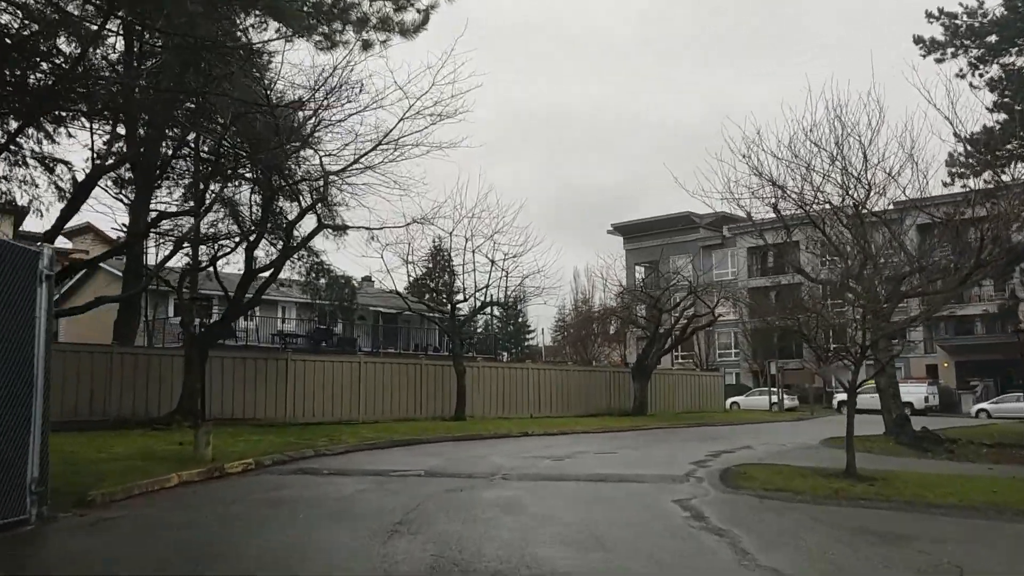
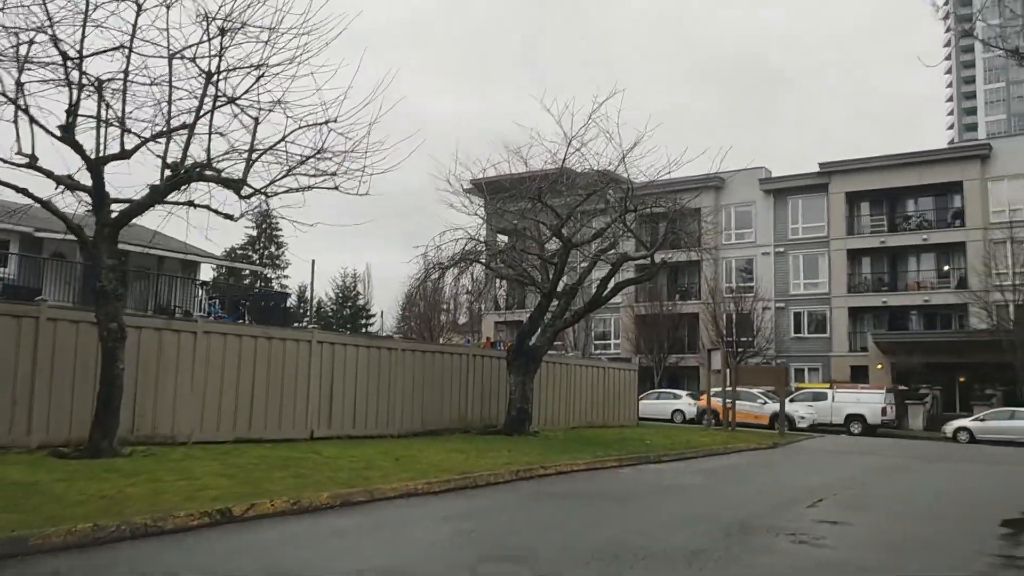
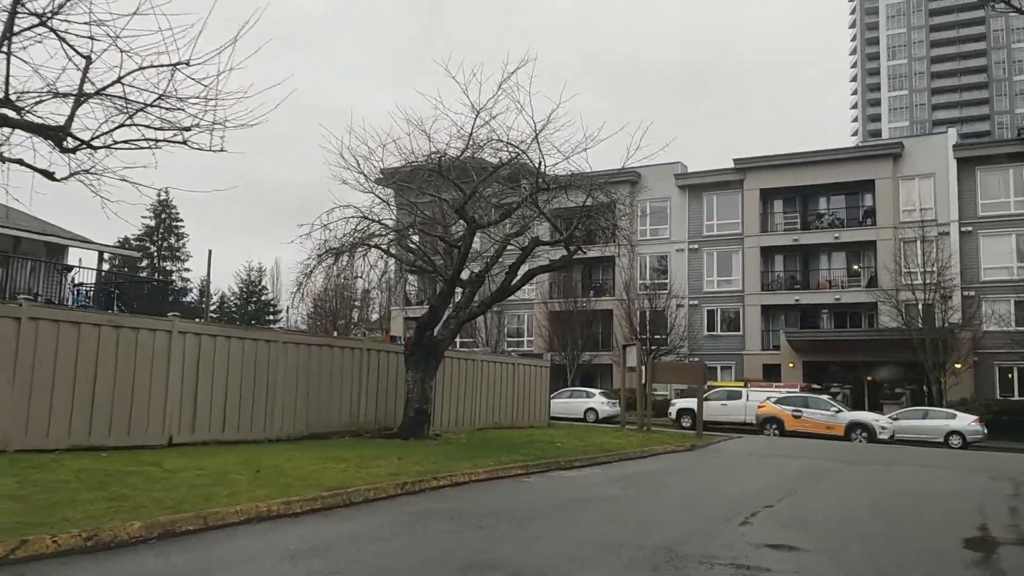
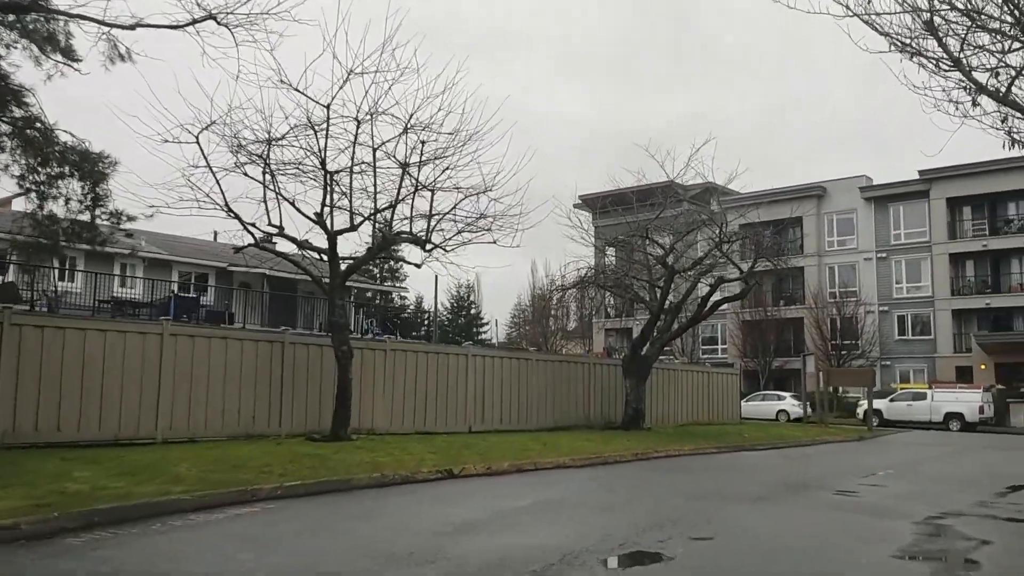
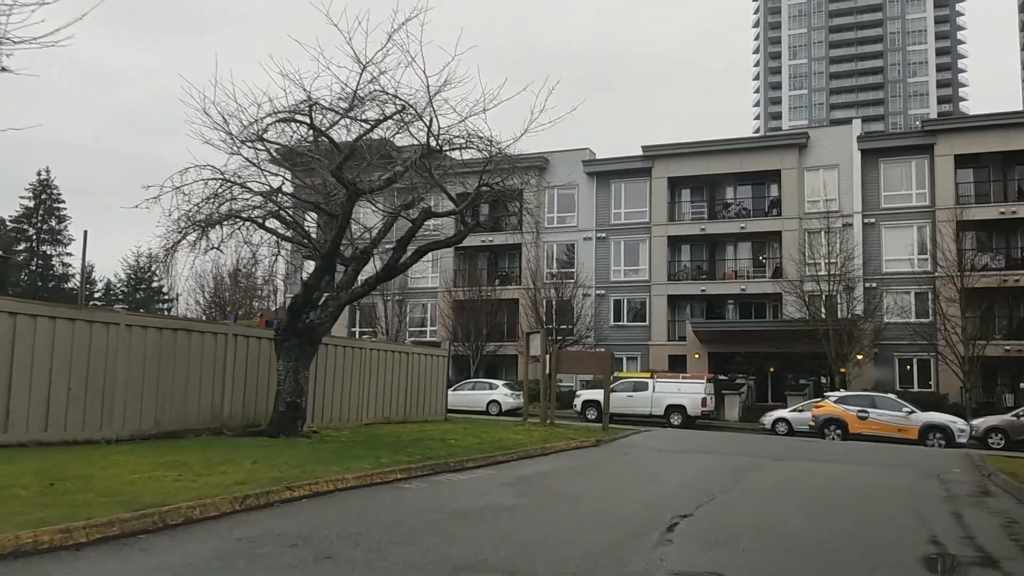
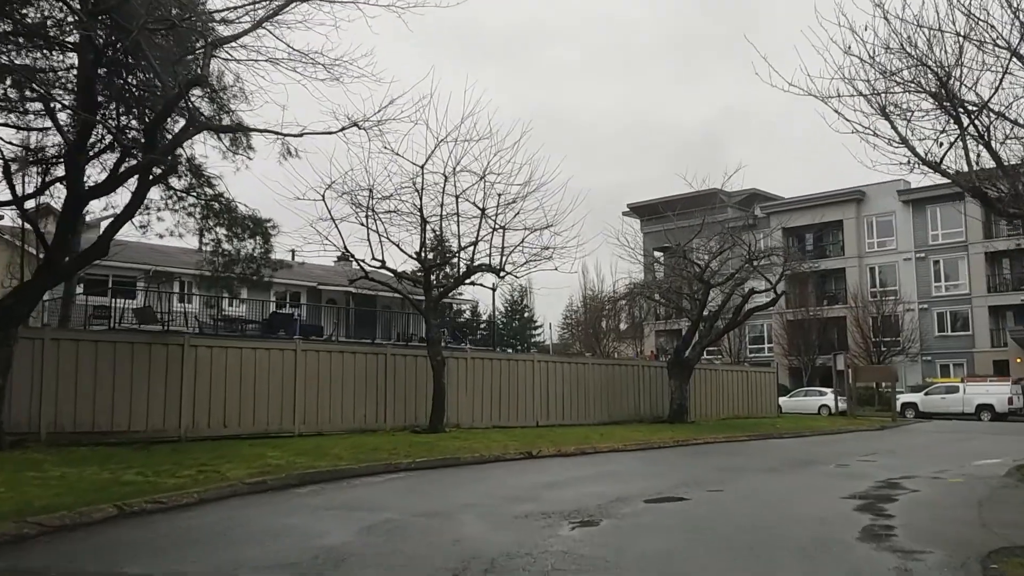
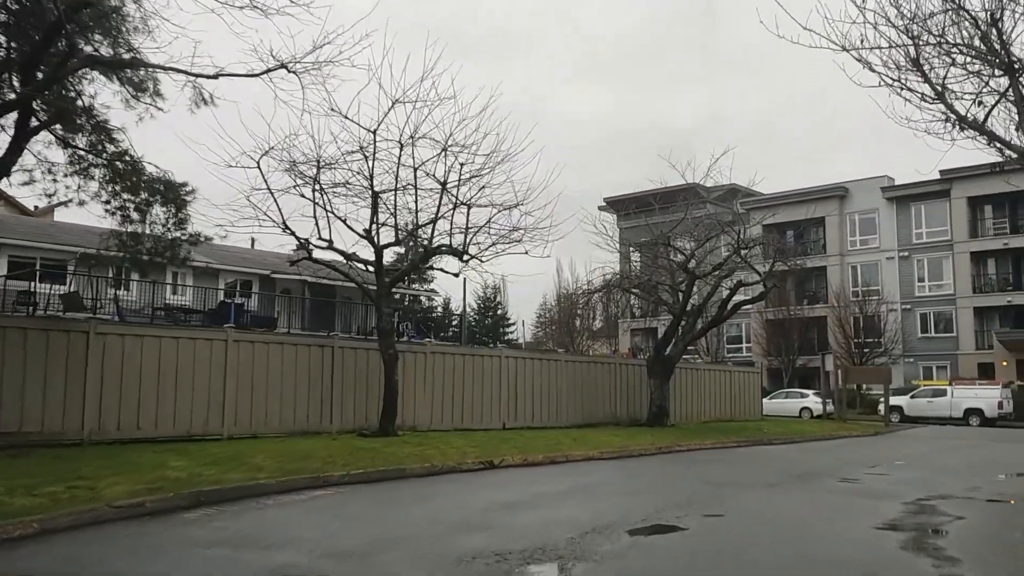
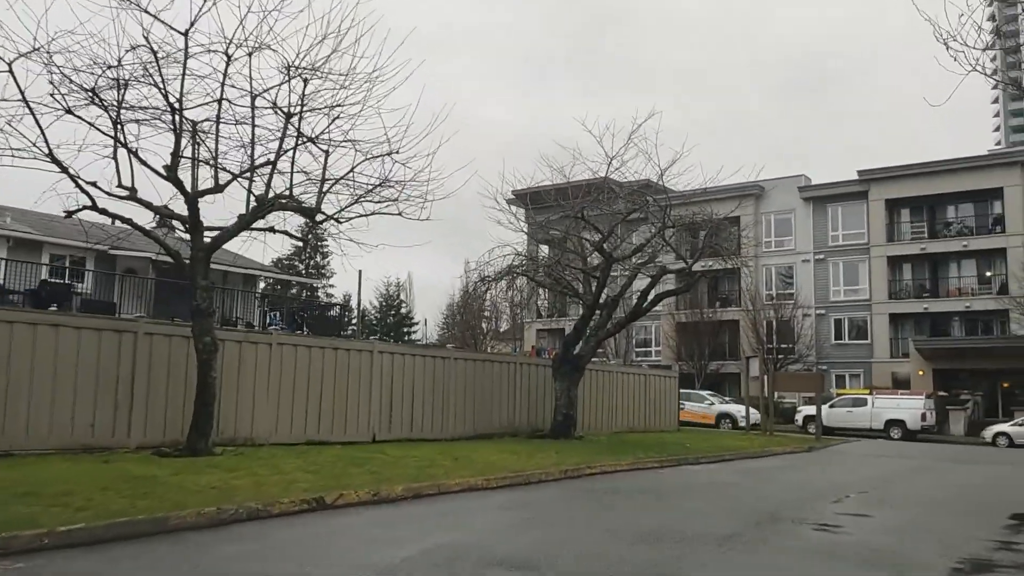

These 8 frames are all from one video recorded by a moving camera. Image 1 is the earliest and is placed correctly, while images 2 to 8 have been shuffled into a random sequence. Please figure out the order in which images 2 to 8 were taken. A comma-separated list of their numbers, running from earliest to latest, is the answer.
6, 7, 4, 8, 2, 3, 5
